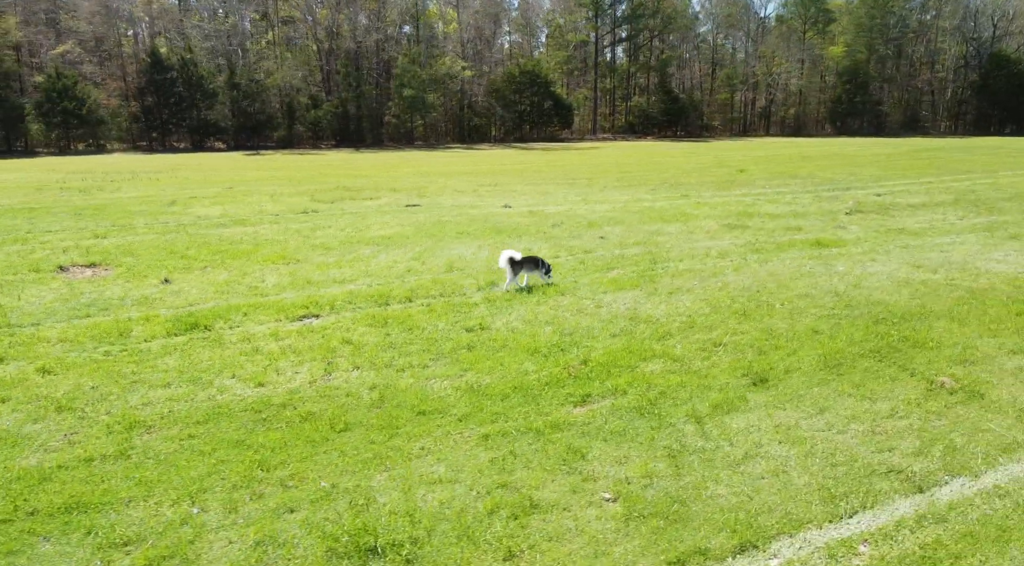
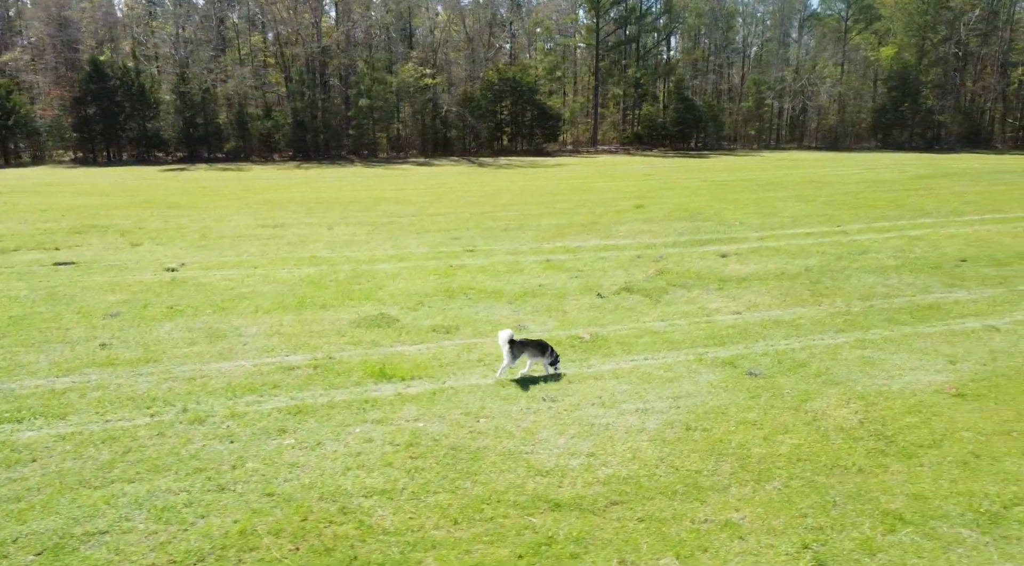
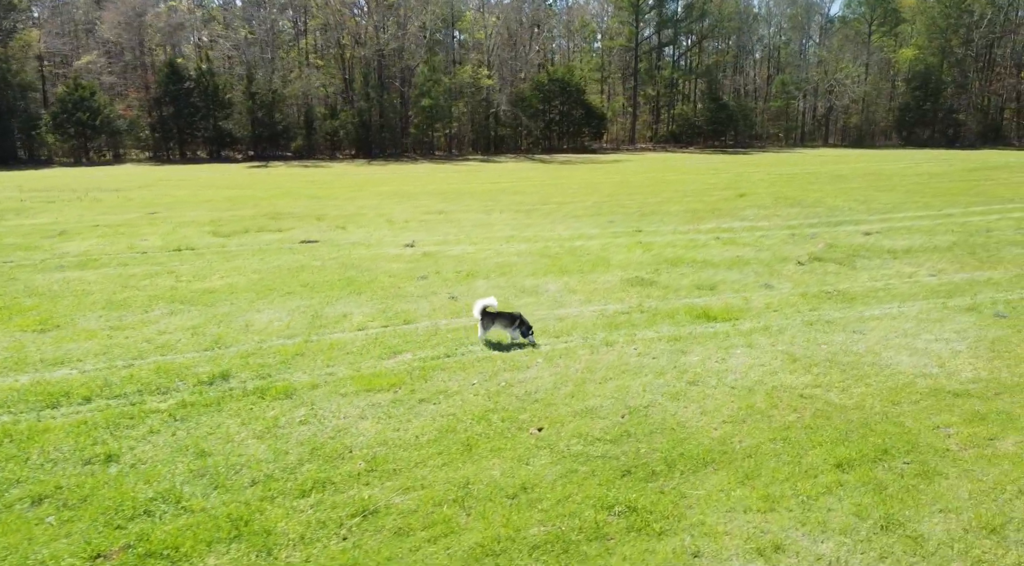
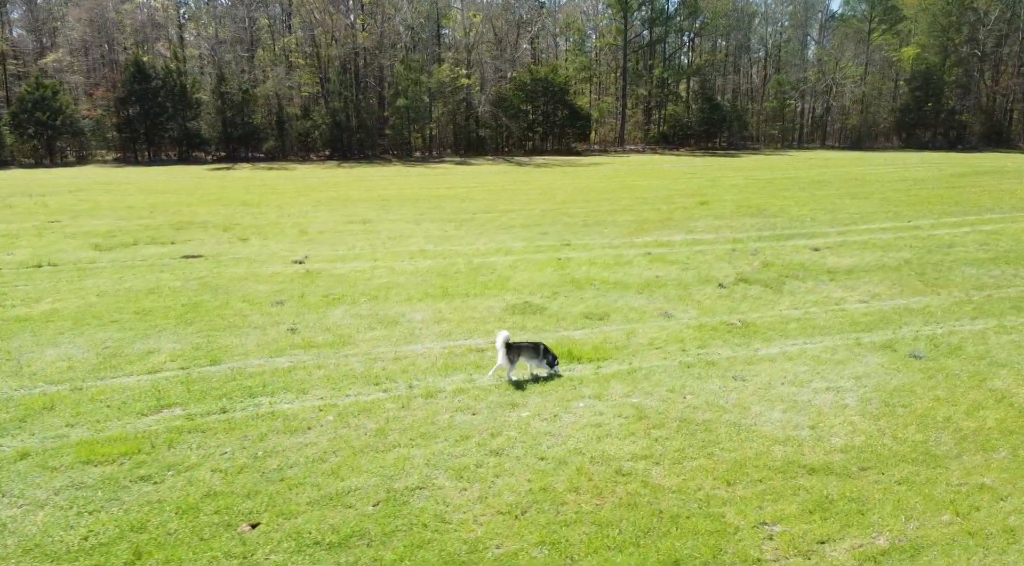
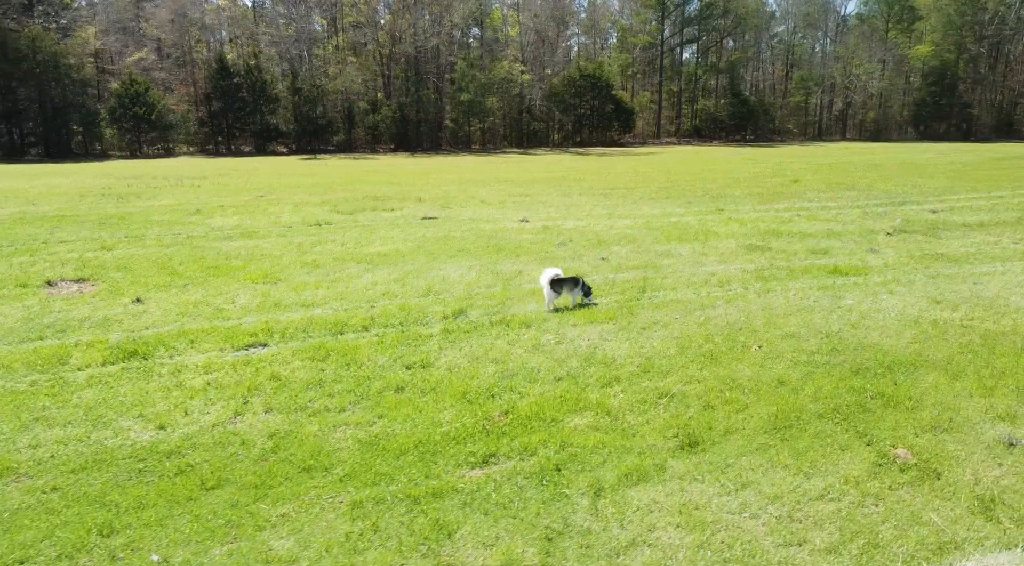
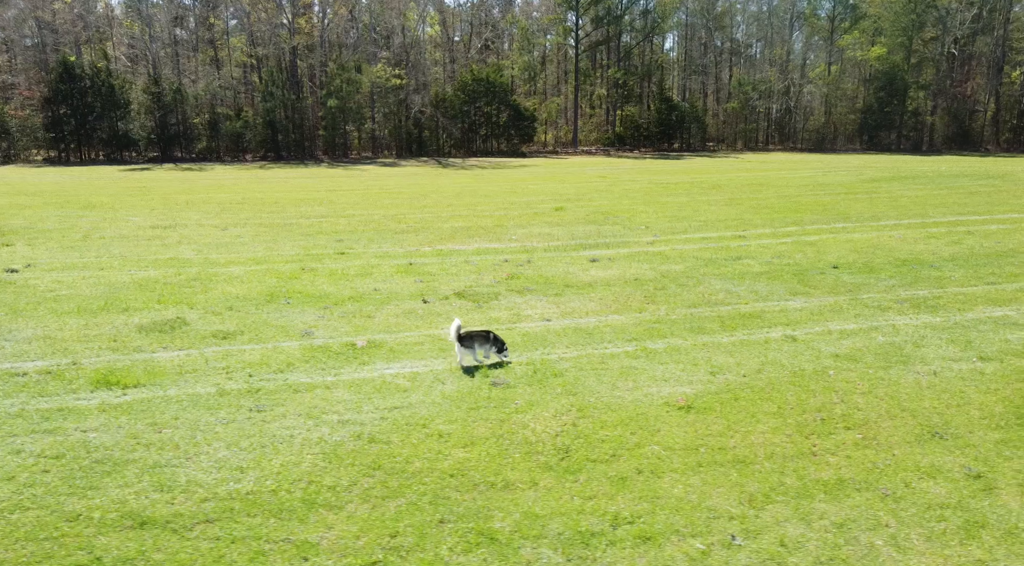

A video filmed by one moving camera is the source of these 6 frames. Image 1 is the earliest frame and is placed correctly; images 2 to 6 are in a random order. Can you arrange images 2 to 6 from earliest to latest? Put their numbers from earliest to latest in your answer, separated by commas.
5, 3, 4, 2, 6
